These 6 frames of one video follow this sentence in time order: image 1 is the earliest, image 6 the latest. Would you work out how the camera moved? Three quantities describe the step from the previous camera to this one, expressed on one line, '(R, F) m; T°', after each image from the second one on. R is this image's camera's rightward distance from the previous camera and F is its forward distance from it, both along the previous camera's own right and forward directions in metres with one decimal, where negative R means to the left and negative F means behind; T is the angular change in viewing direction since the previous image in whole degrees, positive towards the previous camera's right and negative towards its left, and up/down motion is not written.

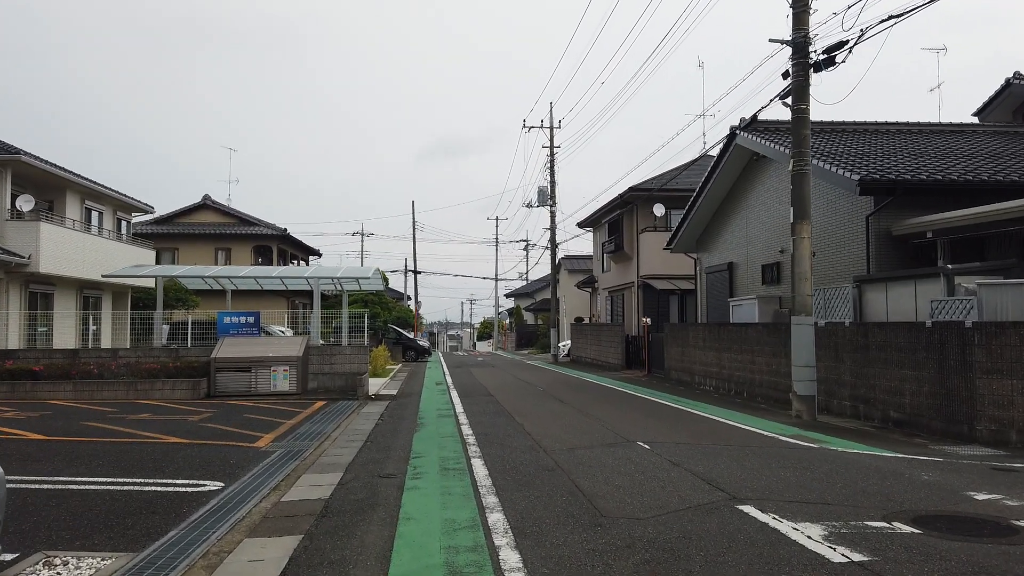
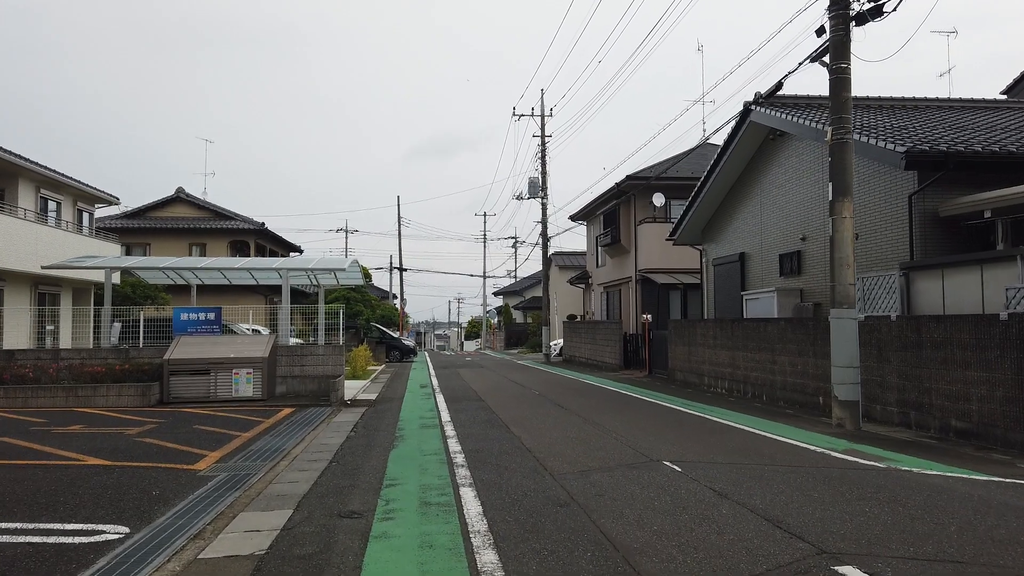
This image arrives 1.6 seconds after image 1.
(-0.1, +1.5) m; +1°
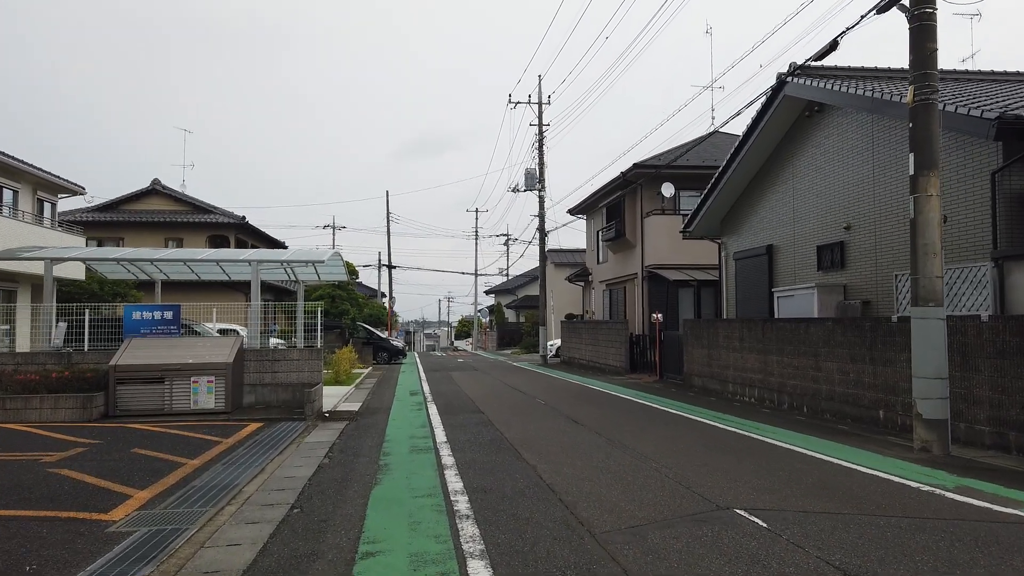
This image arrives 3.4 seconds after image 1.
(-0.2, +1.7) m; +1°
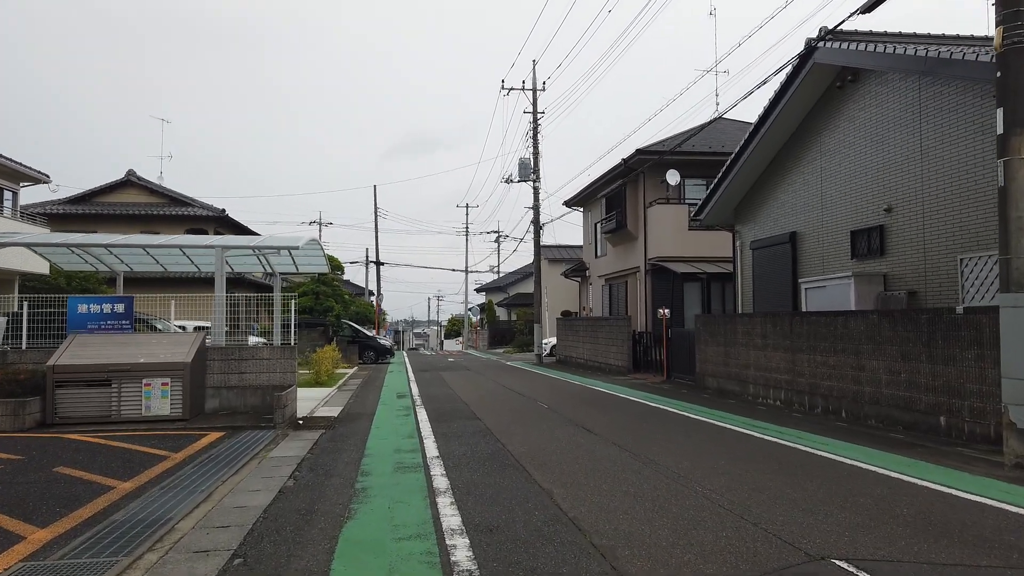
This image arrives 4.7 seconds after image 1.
(-0.1, +1.4) m; +1°
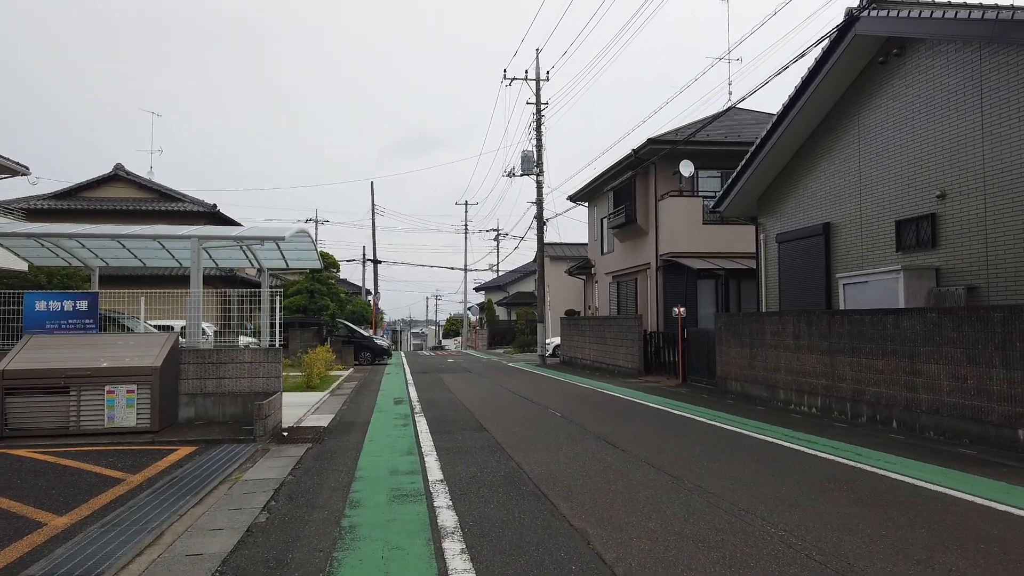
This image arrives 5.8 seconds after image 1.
(-0.2, +1.1) m; 0°
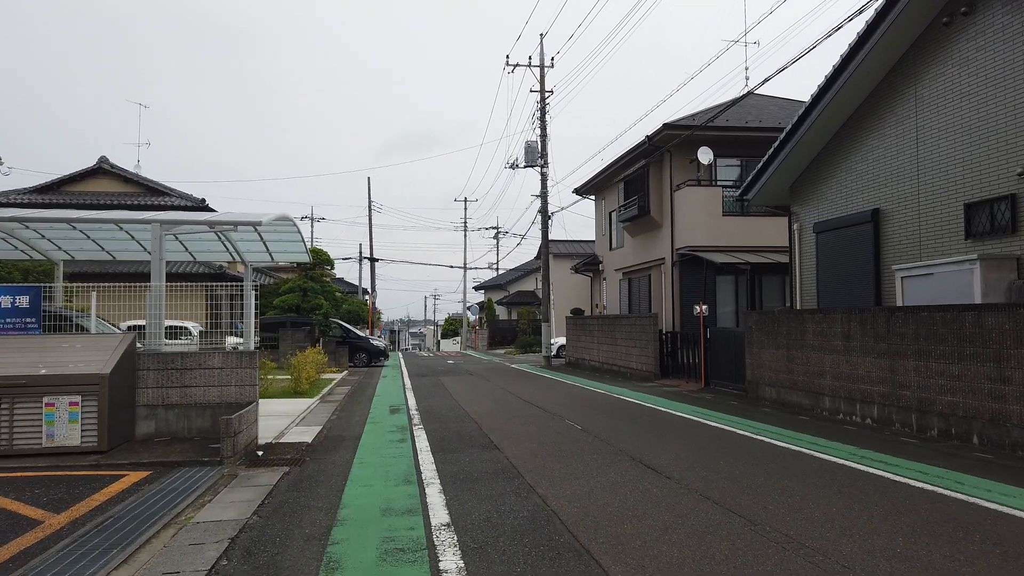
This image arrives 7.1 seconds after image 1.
(-0.2, +1.3) m; 0°
